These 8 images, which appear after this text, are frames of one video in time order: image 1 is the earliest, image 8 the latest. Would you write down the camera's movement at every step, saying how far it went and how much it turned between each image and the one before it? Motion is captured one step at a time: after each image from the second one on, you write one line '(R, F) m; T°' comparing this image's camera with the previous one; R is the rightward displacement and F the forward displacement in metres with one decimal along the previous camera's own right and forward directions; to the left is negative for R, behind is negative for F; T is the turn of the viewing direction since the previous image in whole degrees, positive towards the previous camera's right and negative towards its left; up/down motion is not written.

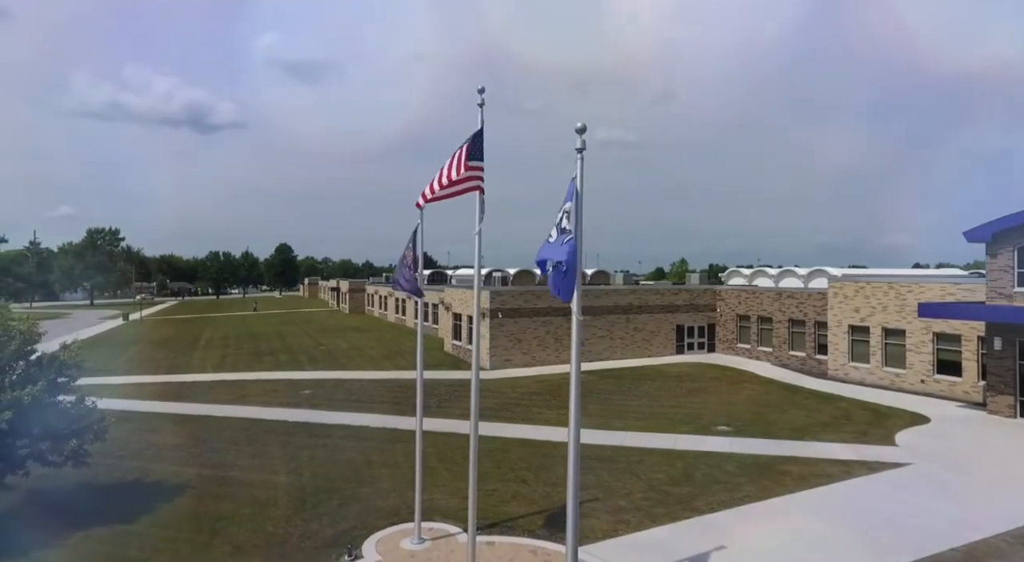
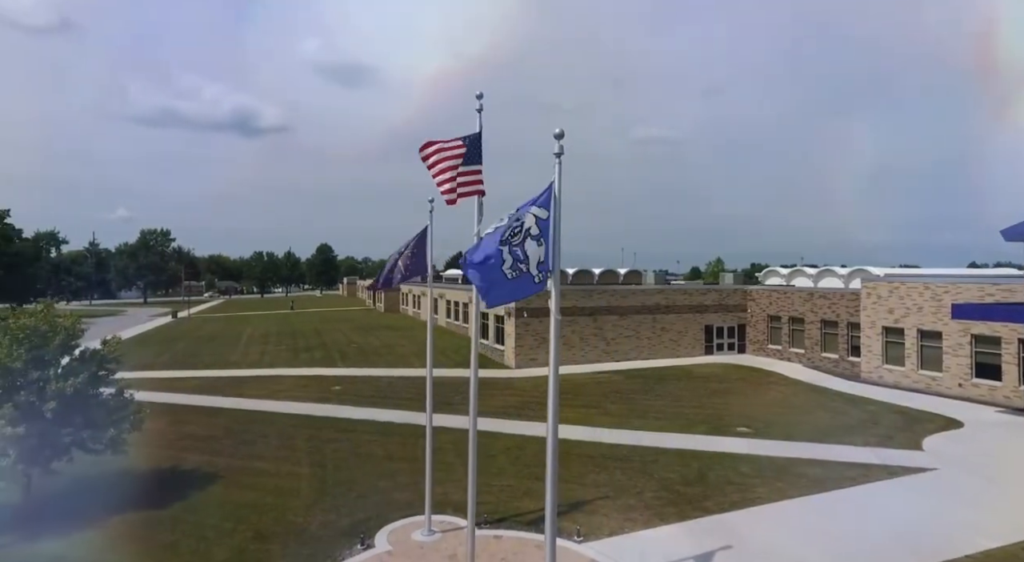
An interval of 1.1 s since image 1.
(+0.8, -0.3) m; -4°
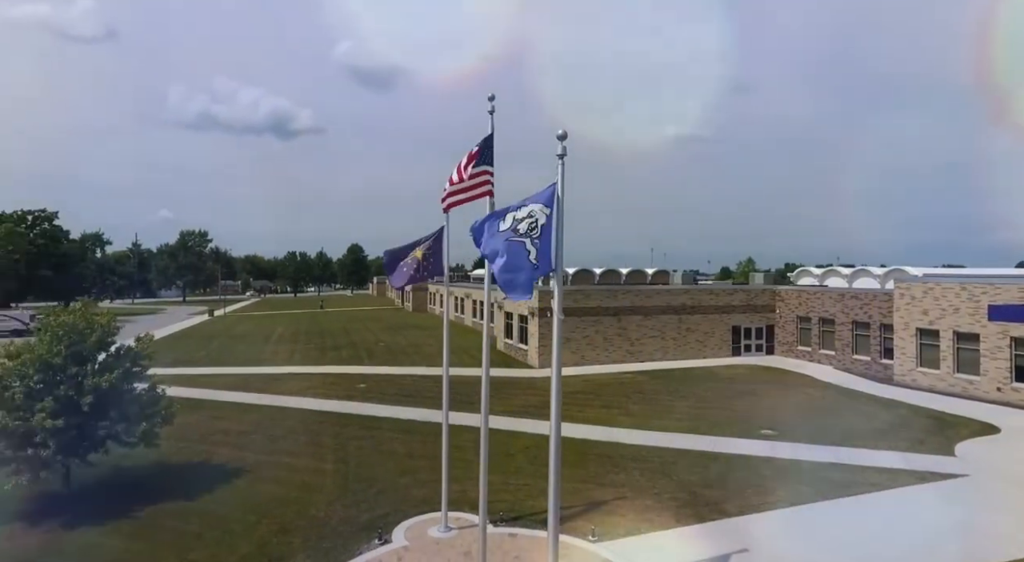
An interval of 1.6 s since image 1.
(+0.4, -0.1) m; -3°
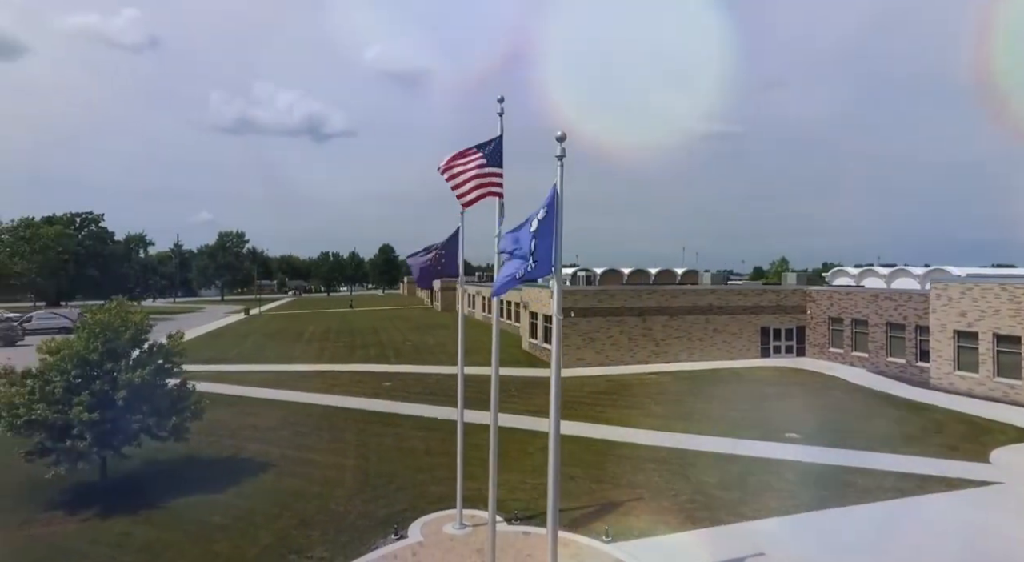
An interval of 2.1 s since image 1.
(+0.5, -0.1) m; -3°
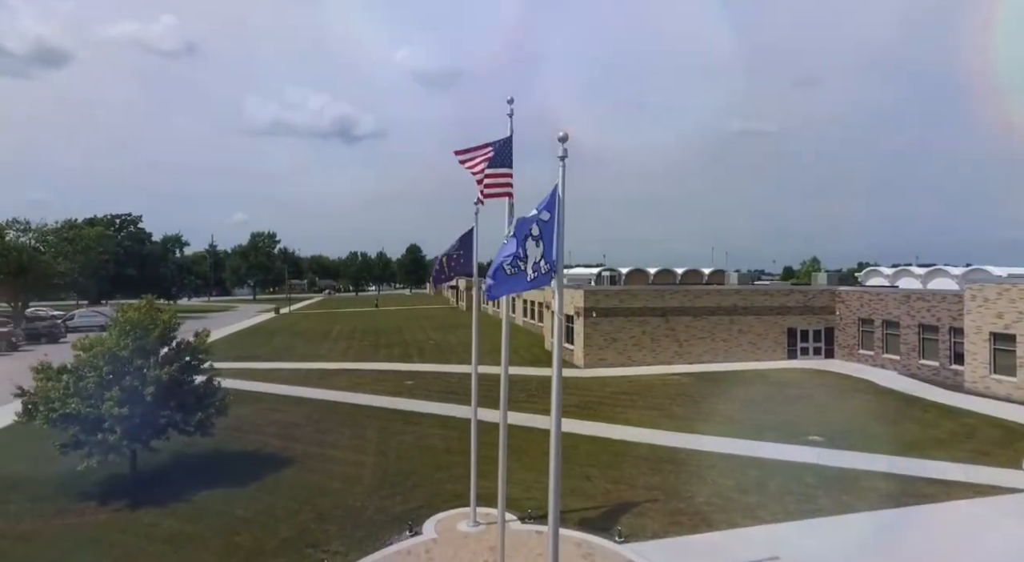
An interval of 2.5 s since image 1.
(+0.4, -0.1) m; -3°
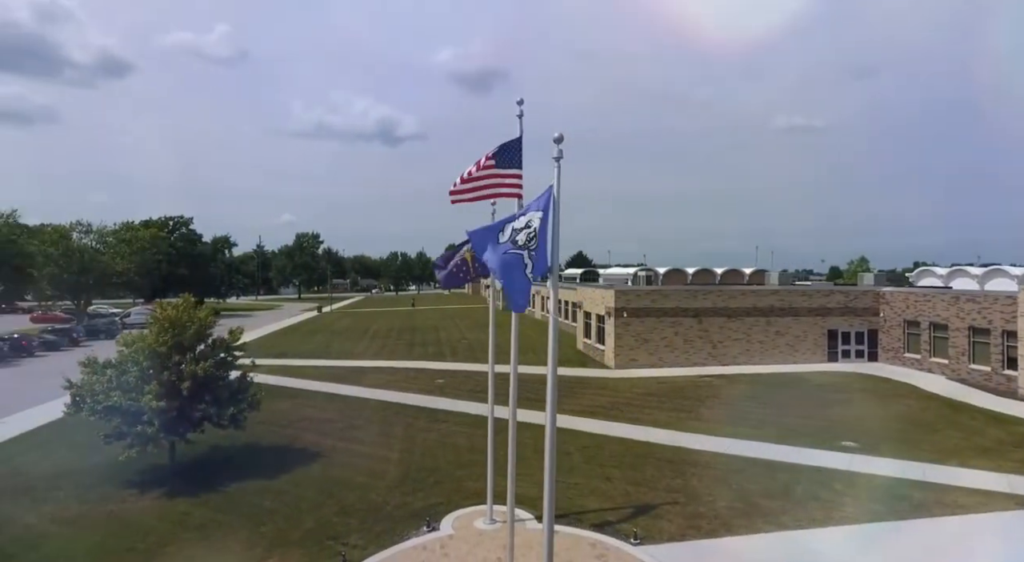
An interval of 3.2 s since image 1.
(+0.7, 0.0) m; -4°
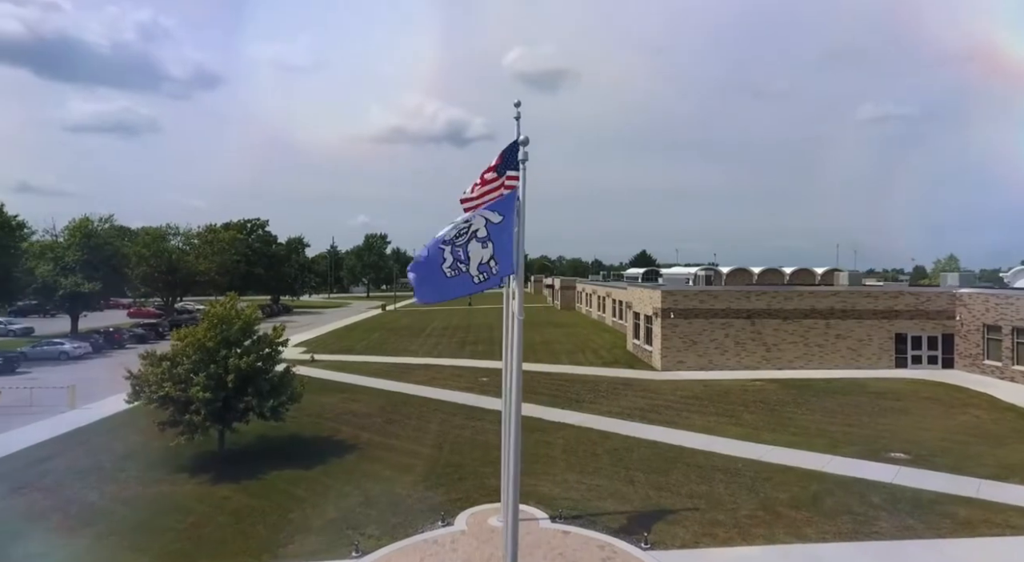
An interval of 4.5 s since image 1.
(+1.5, 0.0) m; -8°
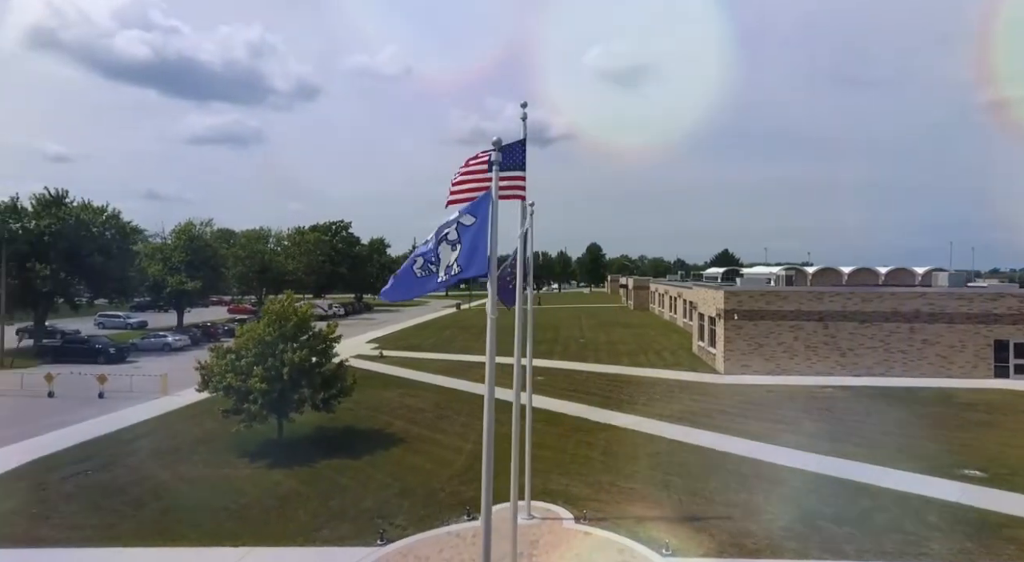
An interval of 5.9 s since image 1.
(+1.6, +0.2) m; -9°
